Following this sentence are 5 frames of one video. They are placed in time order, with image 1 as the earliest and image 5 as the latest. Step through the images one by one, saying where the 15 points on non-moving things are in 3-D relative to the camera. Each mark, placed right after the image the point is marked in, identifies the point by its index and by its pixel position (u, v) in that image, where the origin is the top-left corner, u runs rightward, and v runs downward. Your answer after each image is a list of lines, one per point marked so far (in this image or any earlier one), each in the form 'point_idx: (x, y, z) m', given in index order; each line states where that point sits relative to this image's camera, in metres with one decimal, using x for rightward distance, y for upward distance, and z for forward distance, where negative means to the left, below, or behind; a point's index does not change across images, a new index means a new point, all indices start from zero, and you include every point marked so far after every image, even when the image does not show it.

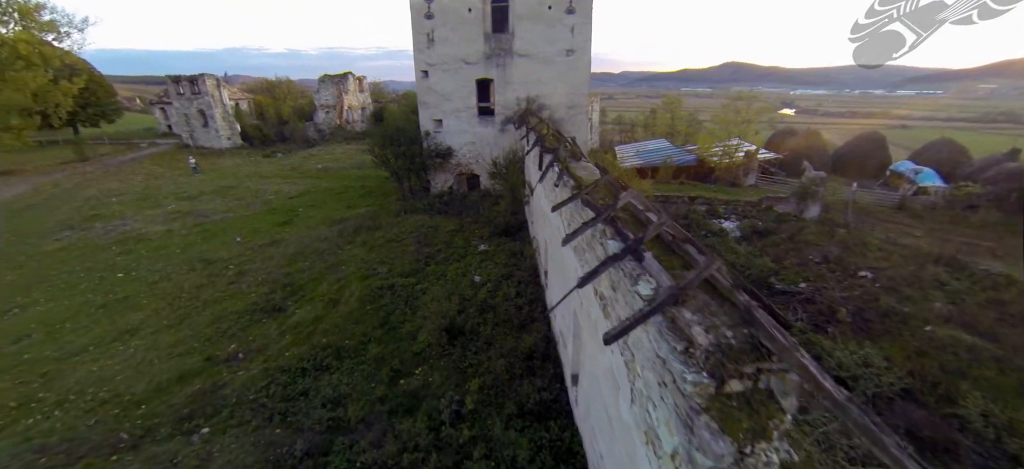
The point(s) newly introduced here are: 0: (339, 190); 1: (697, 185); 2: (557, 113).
0: (-7.0, +1.7, +14.7) m
1: (+7.8, +2.4, +15.8) m
2: (+1.5, +4.0, +11.9) m
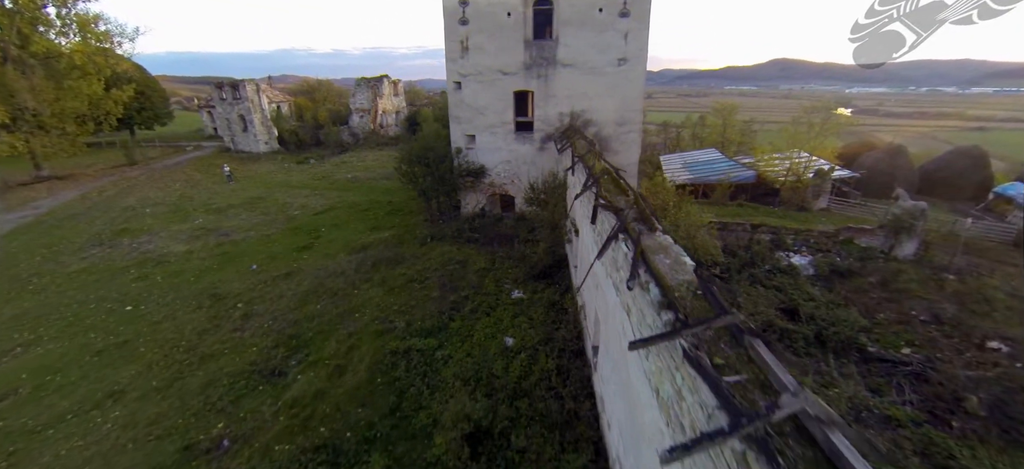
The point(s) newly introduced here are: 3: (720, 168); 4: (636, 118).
0: (-5.7, +1.0, +13.9) m
1: (+9.2, +1.1, +13.8) m
2: (+2.7, +3.0, +10.5) m
3: (+10.2, +3.4, +18.1) m
4: (+3.5, +3.3, +10.1) m
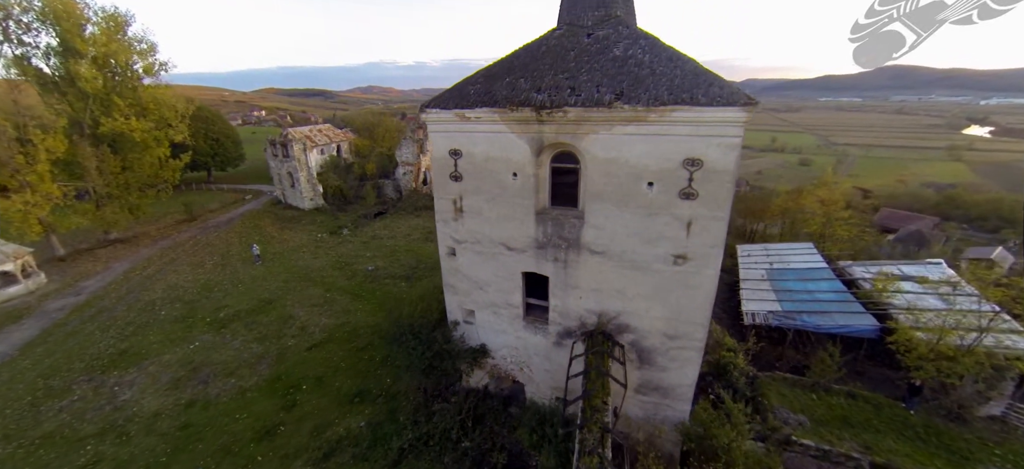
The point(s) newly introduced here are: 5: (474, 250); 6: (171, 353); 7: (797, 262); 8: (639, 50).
0: (-5.0, -3.6, +12.1) m
1: (+9.6, -4.4, +9.5) m
2: (+2.7, -2.1, +7.3) m
3: (+11.4, -2.2, +13.6) m
4: (+3.5, -1.9, +6.8) m
5: (-0.8, -0.3, +8.0) m
6: (-11.2, -3.9, +12.0) m
7: (+12.7, -1.3, +16.3) m
8: (+2.3, +3.3, +6.6) m
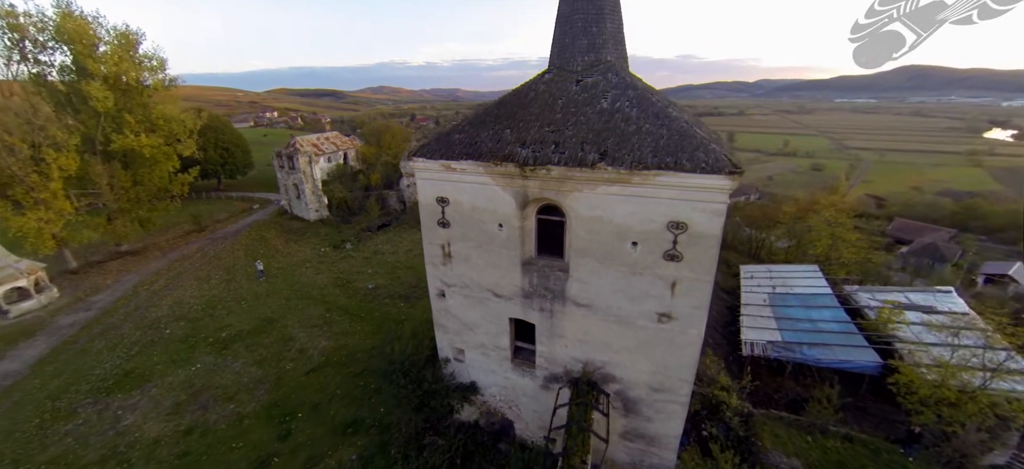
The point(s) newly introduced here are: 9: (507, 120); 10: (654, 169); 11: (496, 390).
0: (-5.2, -4.5, +12.3) m
1: (+9.4, -5.4, +9.3) m
2: (+2.4, -3.1, +7.2) m
3: (+11.3, -3.3, +13.3) m
4: (+3.2, -2.9, +6.8) m
5: (-1.1, -1.3, +8.0) m
6: (-11.4, -4.7, +12.3) m
7: (+12.6, -2.3, +16.0) m
8: (+2.0, +2.3, +6.5) m
9: (-0.1, +2.2, +7.0) m
10: (+2.1, +1.0, +5.4) m
11: (-0.4, -3.8, +8.9) m
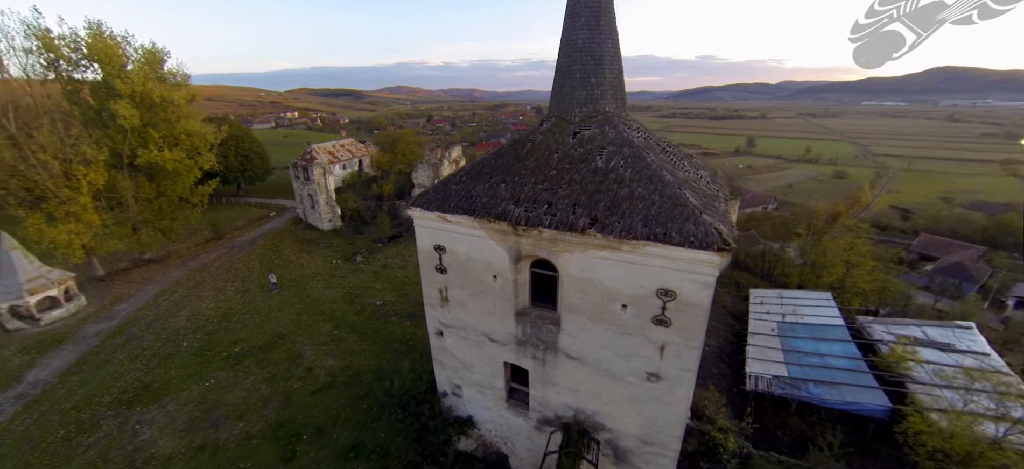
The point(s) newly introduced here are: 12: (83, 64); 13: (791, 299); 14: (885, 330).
0: (-5.2, -5.4, +12.6) m
1: (+9.2, -6.6, +9.1) m
2: (+2.3, -4.1, +7.3) m
3: (+11.3, -4.5, +13.0) m
4: (+3.0, -3.9, +6.8) m
5: (-1.2, -2.3, +8.2) m
6: (-11.4, -5.5, +12.9) m
7: (+12.8, -3.5, +15.6) m
8: (+1.9, +1.3, +6.5) m
9: (-0.2, +1.2, +7.1) m
10: (+2.0, -0.1, +5.5) m
11: (-0.5, -4.7, +9.1) m
12: (-22.3, +8.8, +19.0) m
13: (+13.0, -3.0, +17.1) m
14: (+14.8, -3.8, +14.5) m
